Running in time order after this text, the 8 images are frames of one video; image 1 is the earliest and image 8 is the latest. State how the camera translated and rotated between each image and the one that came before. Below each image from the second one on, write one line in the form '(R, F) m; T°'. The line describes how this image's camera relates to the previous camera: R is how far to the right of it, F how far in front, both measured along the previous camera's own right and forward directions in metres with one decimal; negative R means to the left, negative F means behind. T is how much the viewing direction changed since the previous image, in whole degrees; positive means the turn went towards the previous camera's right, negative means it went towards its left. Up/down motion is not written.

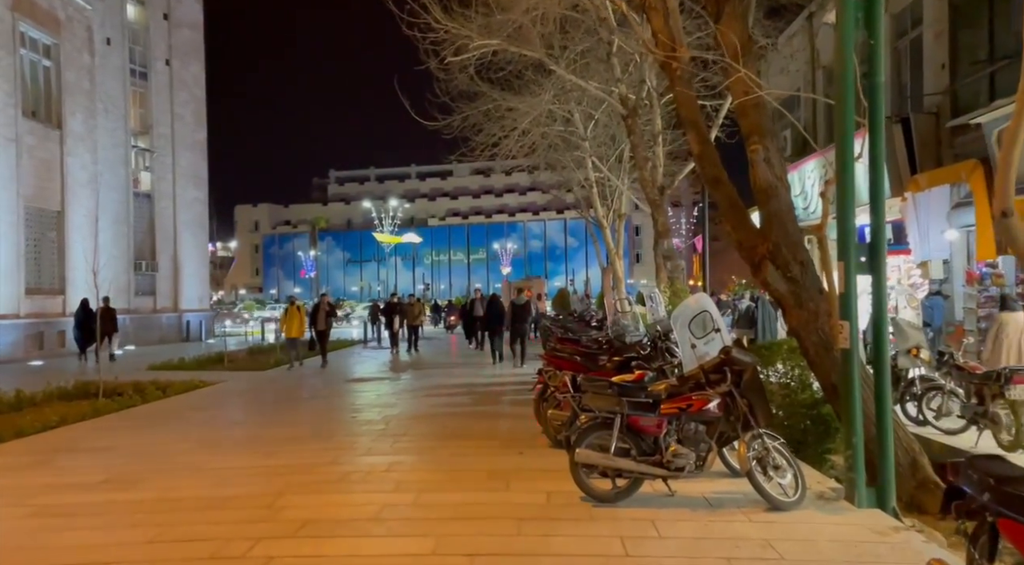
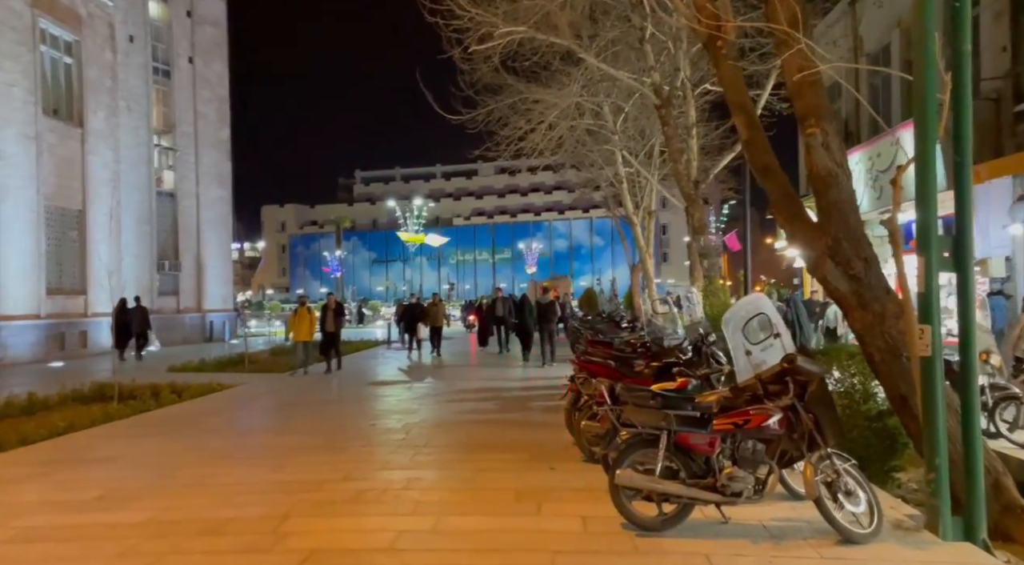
(0.0, +0.7) m; -2°
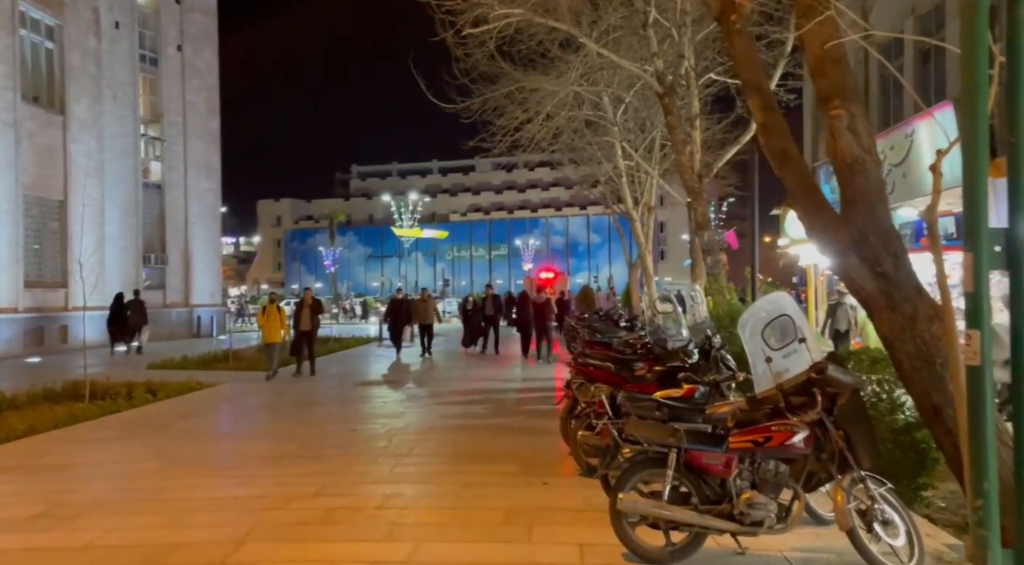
(+0.1, +0.7) m; 0°
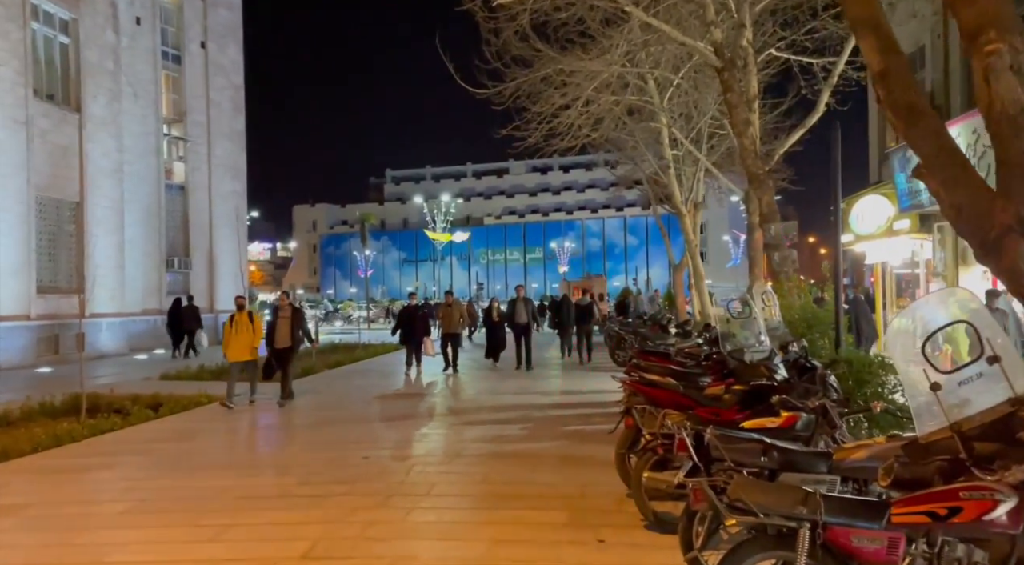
(-0.1, +1.6) m; -3°
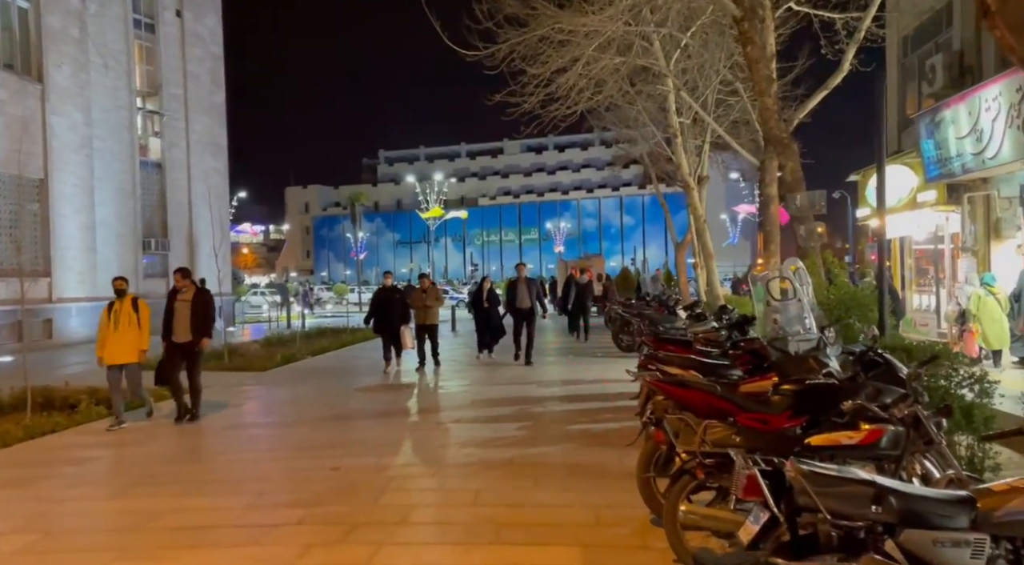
(0.0, +1.4) m; 0°
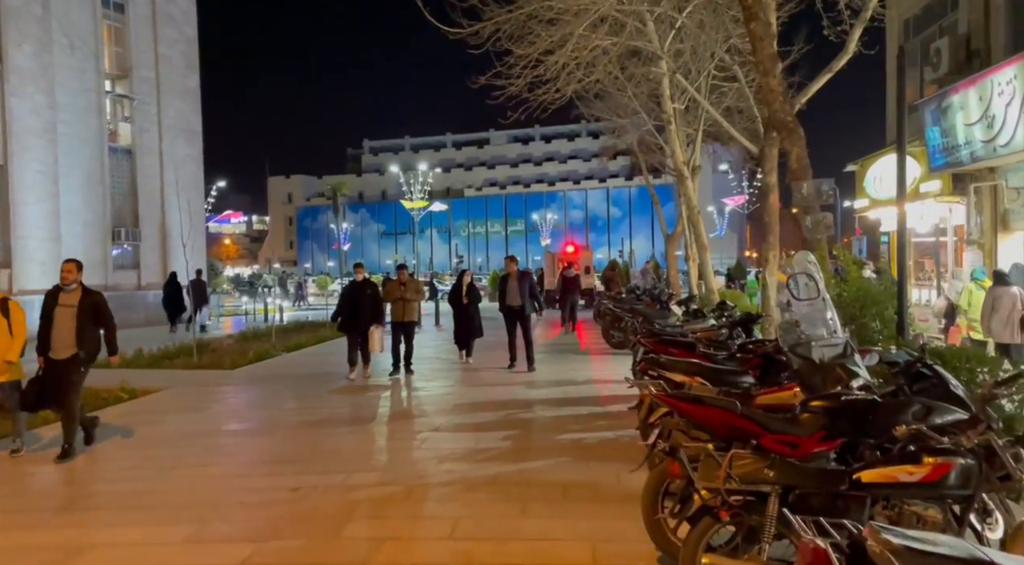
(0.0, +0.9) m; +1°
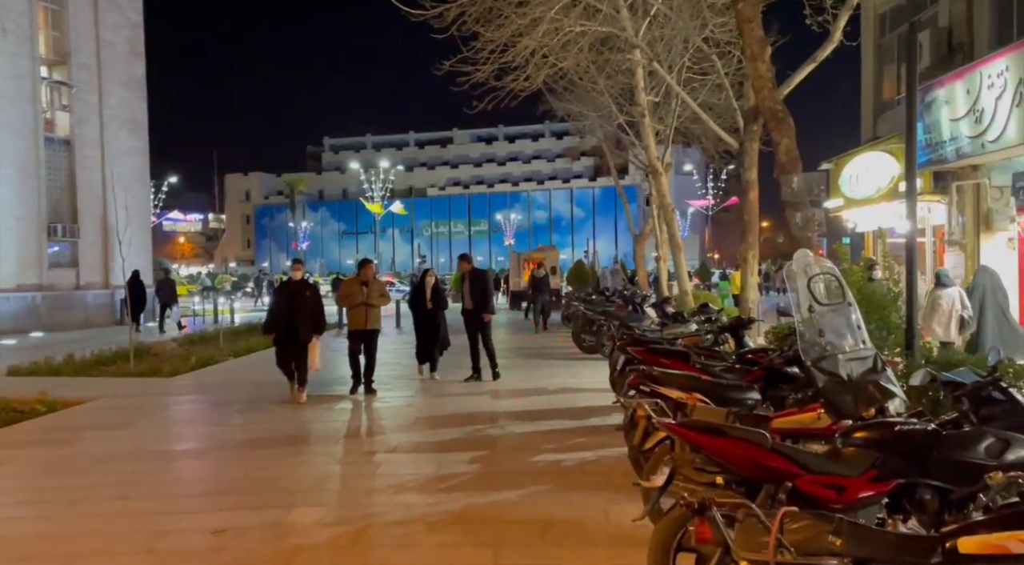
(-0.1, +1.0) m; +3°
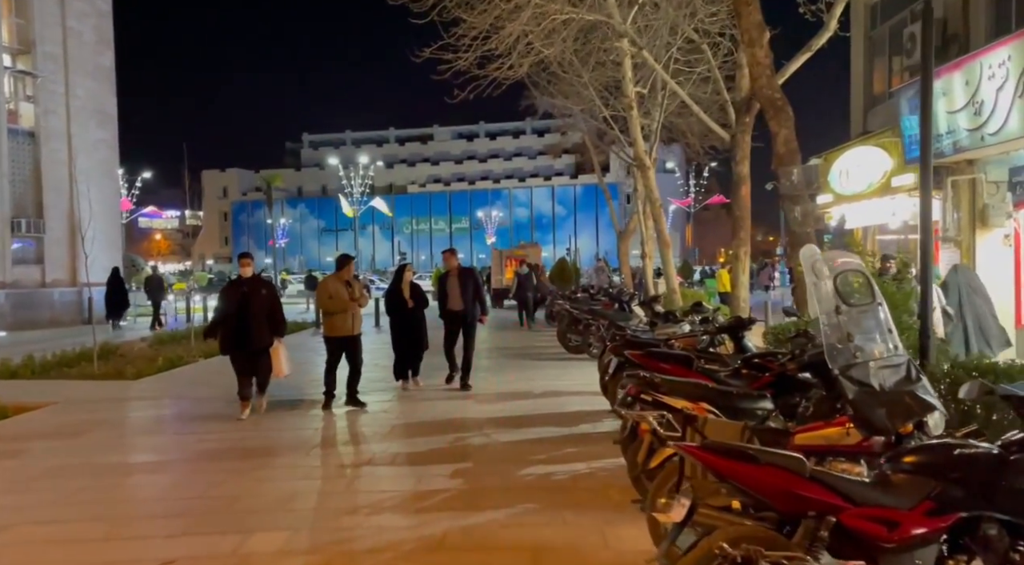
(0.0, +0.6) m; +1°
